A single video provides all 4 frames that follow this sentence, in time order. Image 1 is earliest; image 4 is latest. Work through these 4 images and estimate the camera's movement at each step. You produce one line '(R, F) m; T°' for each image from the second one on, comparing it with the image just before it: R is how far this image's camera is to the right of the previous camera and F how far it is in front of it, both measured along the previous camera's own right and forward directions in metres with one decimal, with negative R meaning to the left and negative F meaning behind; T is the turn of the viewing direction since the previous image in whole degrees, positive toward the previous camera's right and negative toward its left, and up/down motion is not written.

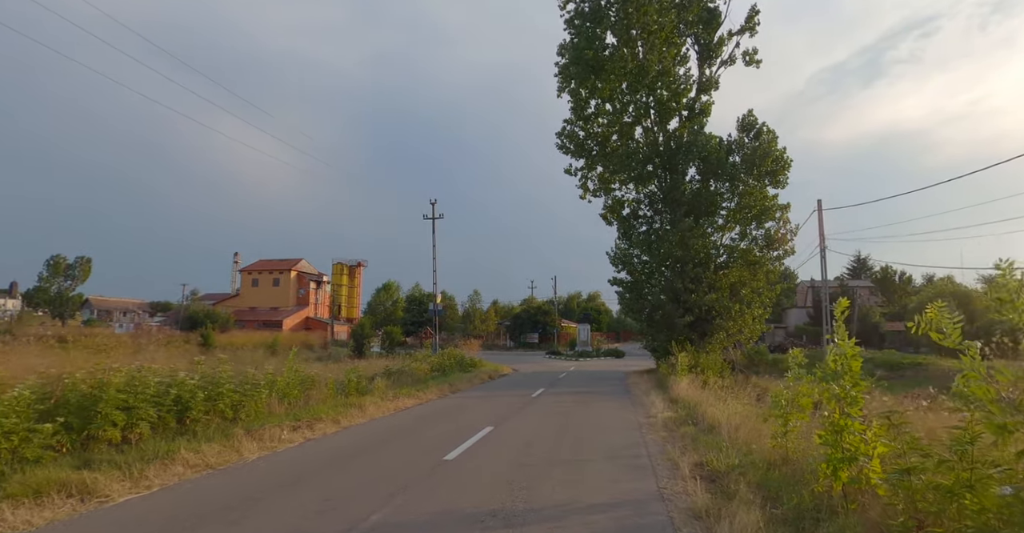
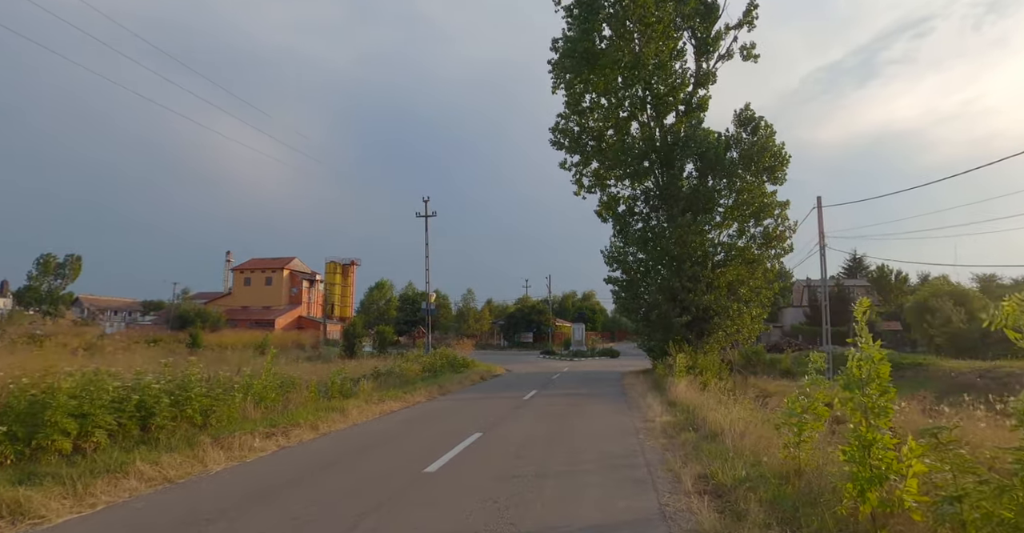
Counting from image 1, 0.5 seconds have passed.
(+0.1, +0.6) m; 0°
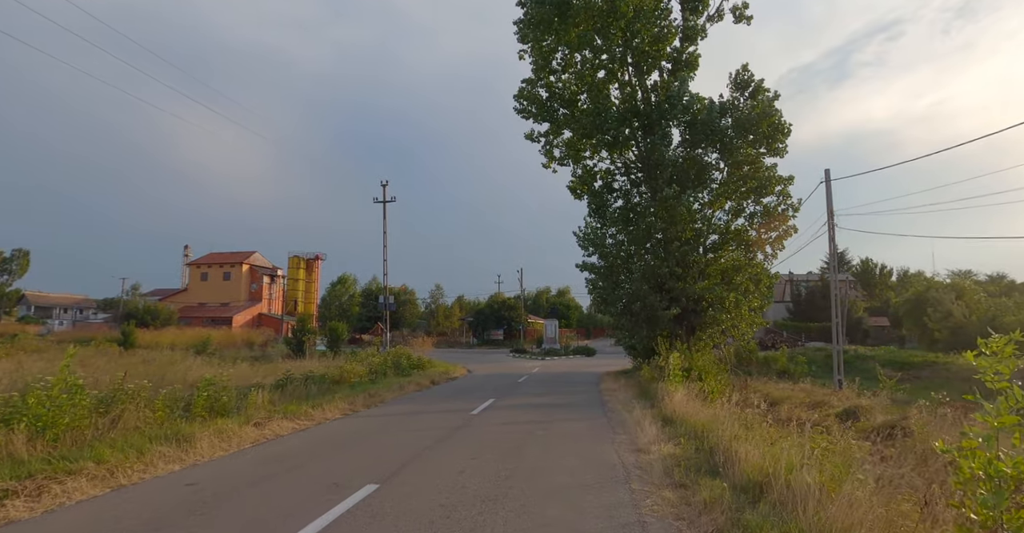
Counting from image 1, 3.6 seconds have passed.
(+0.6, +3.8) m; +2°
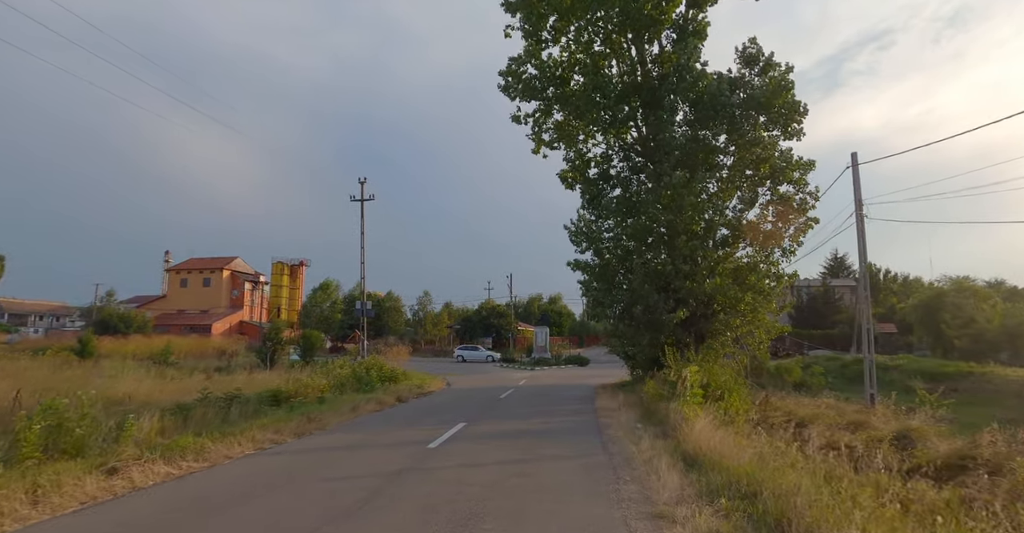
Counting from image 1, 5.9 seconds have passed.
(+0.3, +2.8) m; +1°
